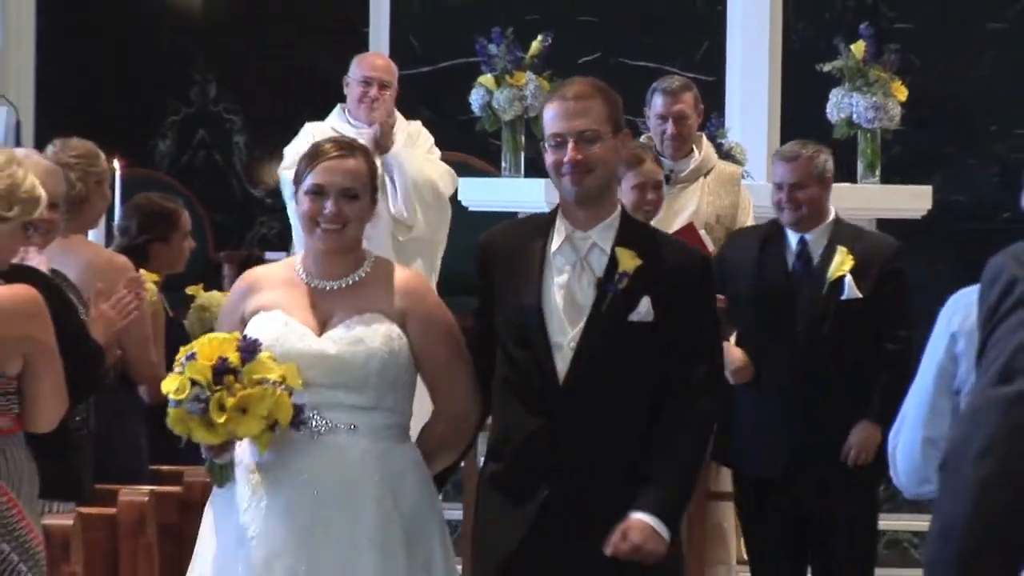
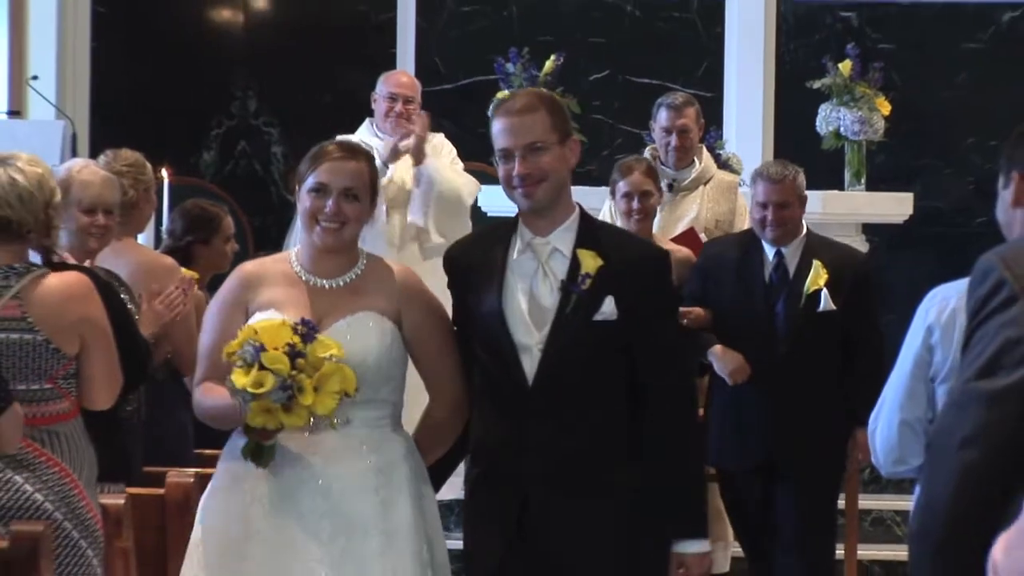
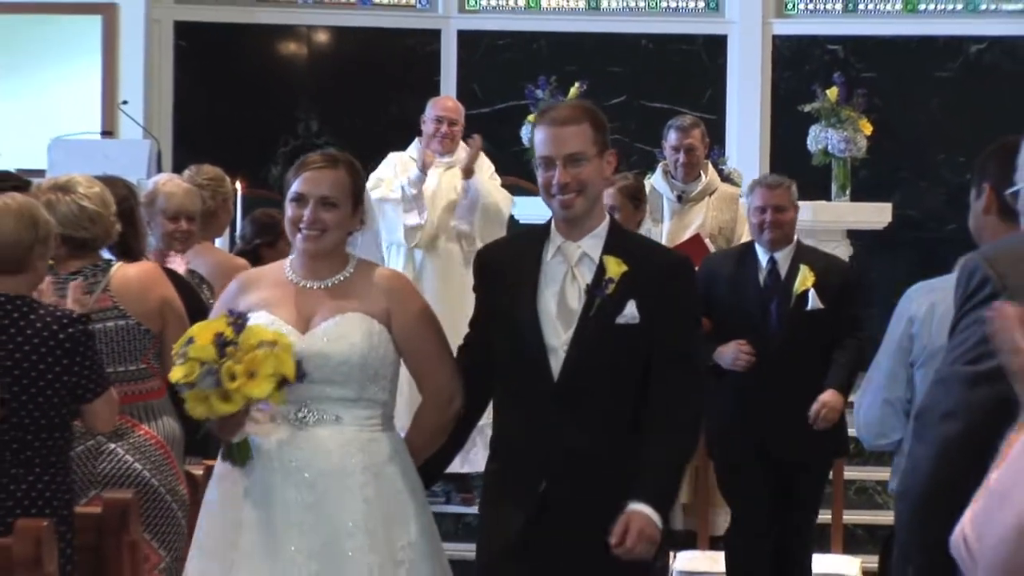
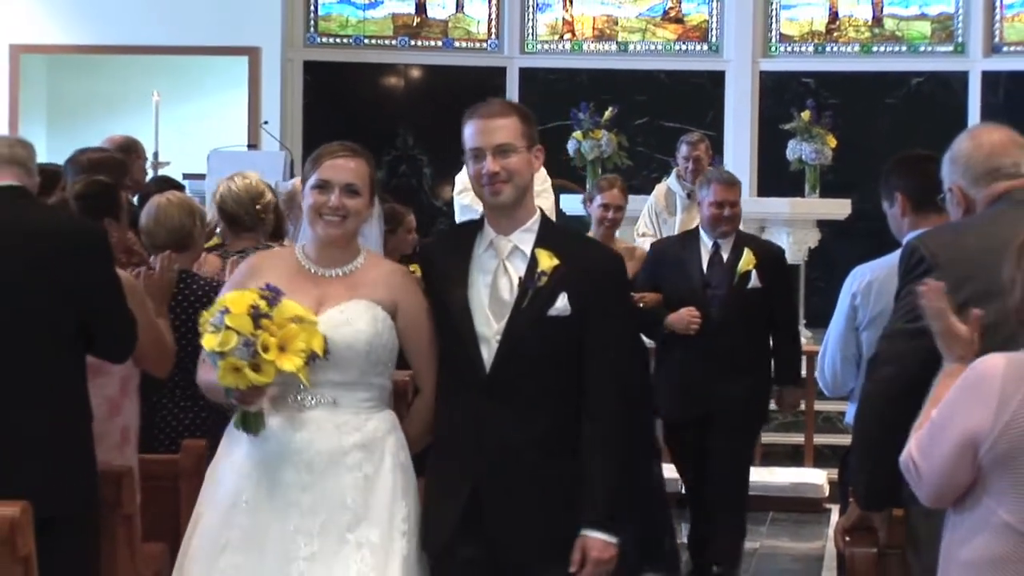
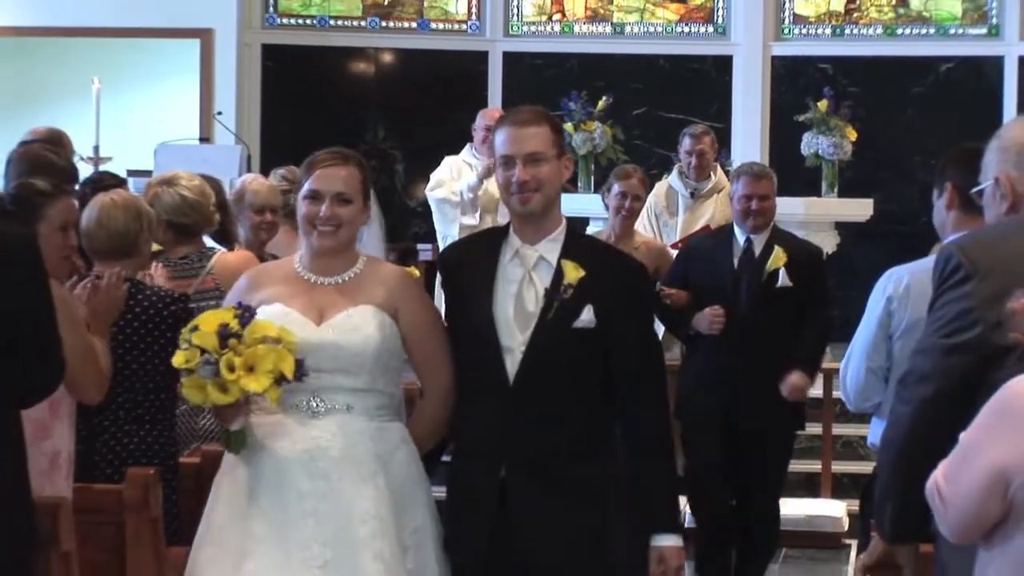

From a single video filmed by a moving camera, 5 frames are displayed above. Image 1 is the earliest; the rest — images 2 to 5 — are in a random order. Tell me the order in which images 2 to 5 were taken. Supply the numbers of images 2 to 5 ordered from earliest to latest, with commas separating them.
2, 3, 5, 4
